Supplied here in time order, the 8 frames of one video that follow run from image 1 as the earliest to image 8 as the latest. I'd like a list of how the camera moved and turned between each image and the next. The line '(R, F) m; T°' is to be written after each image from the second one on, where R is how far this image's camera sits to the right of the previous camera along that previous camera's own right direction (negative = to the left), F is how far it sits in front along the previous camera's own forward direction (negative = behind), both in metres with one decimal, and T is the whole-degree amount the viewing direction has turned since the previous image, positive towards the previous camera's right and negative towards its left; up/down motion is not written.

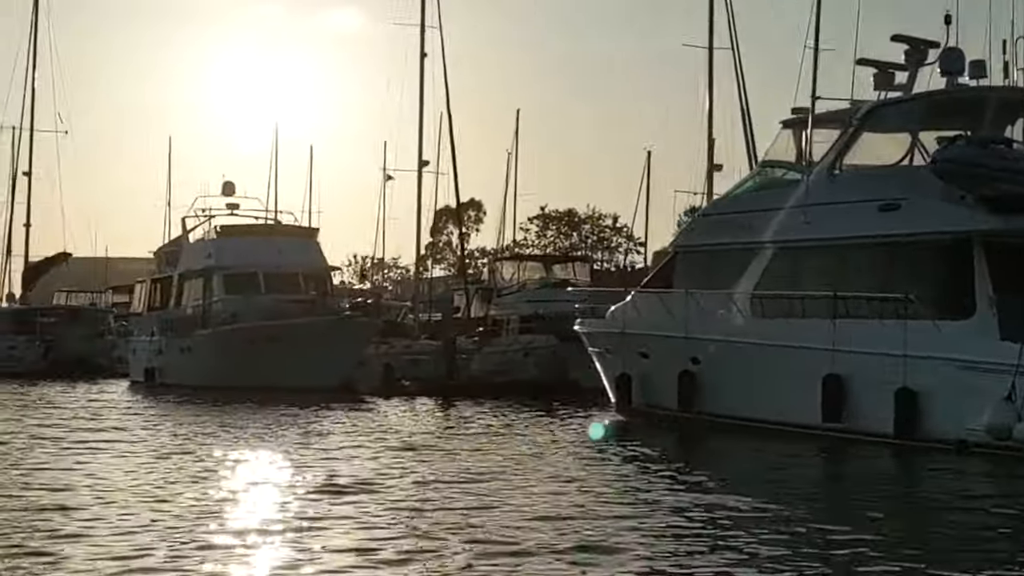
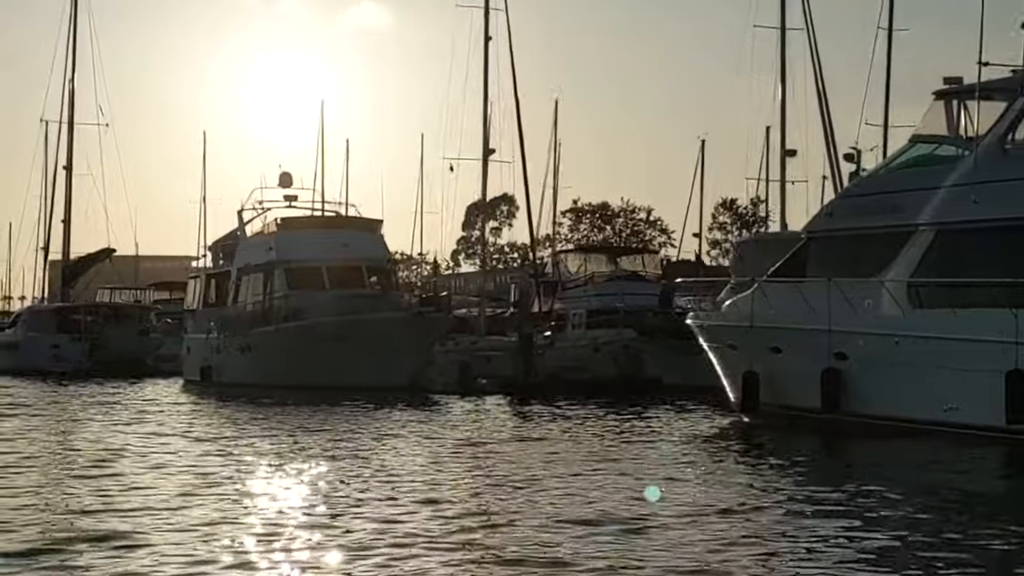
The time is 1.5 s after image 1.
(-1.2, +1.4) m; -1°
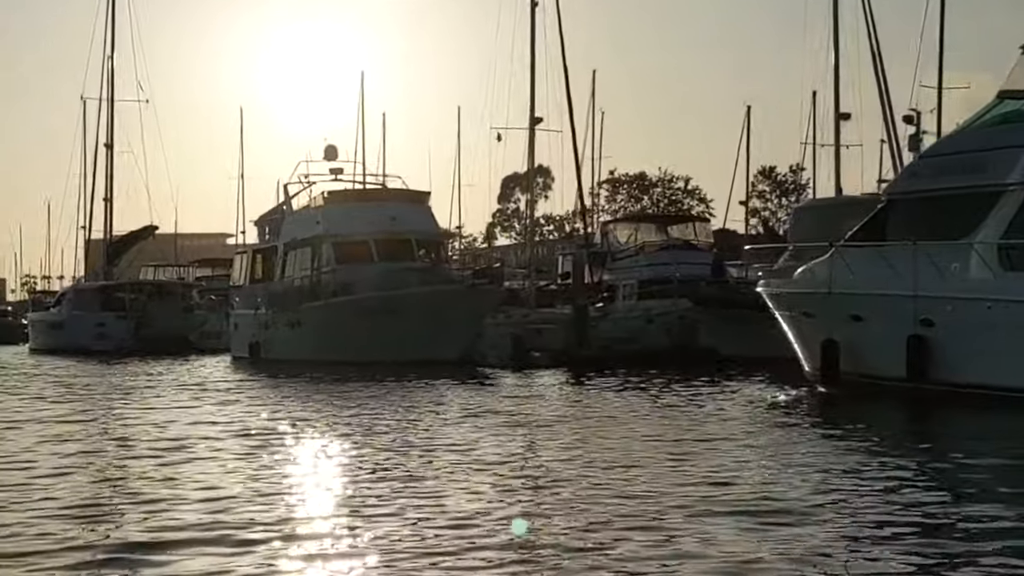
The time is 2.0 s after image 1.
(-0.4, +0.5) m; -1°
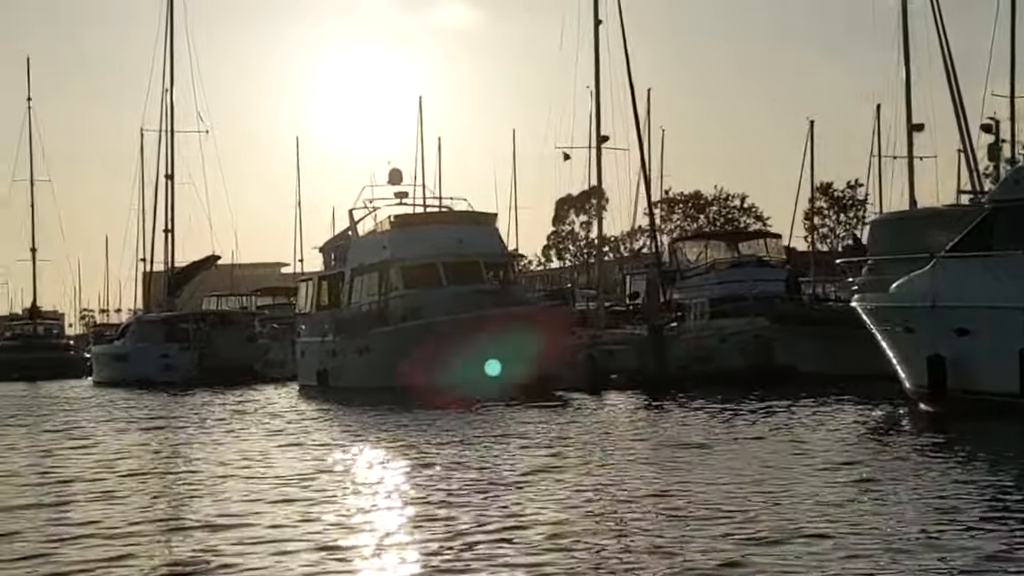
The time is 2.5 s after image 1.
(-0.4, +0.5) m; -2°
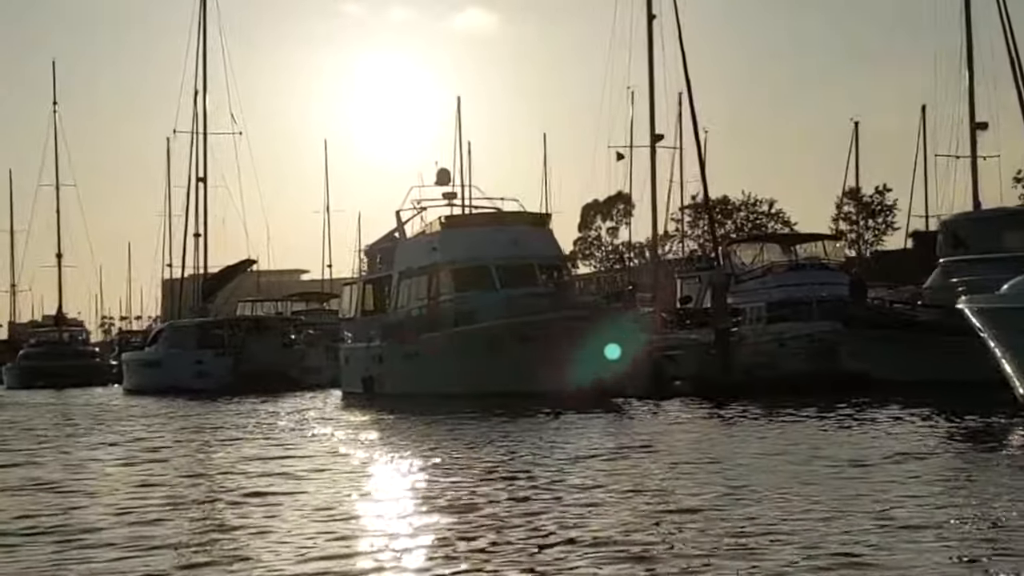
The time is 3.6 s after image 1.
(-0.8, +1.0) m; -1°
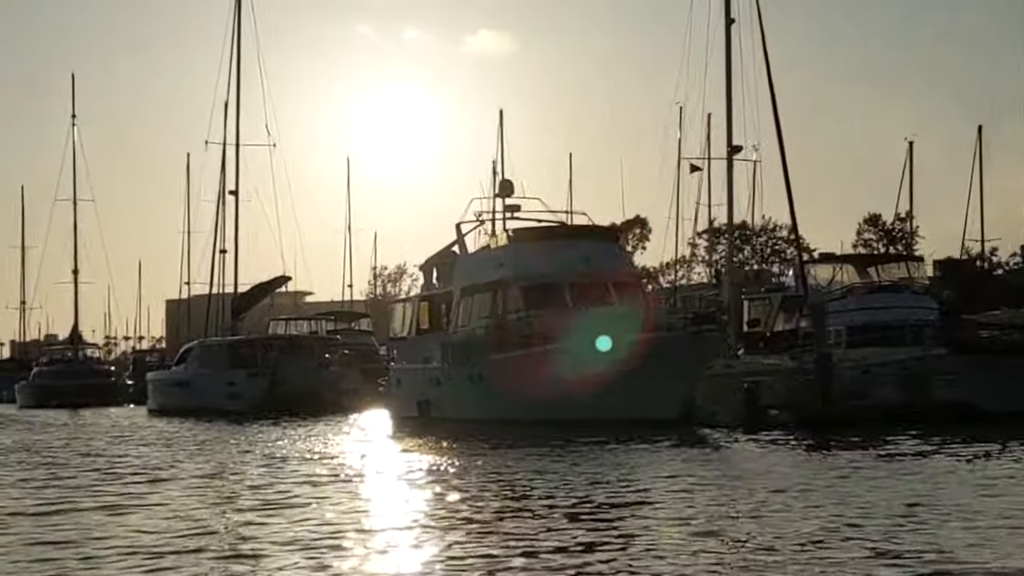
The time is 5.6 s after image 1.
(-1.4, +1.9) m; 0°
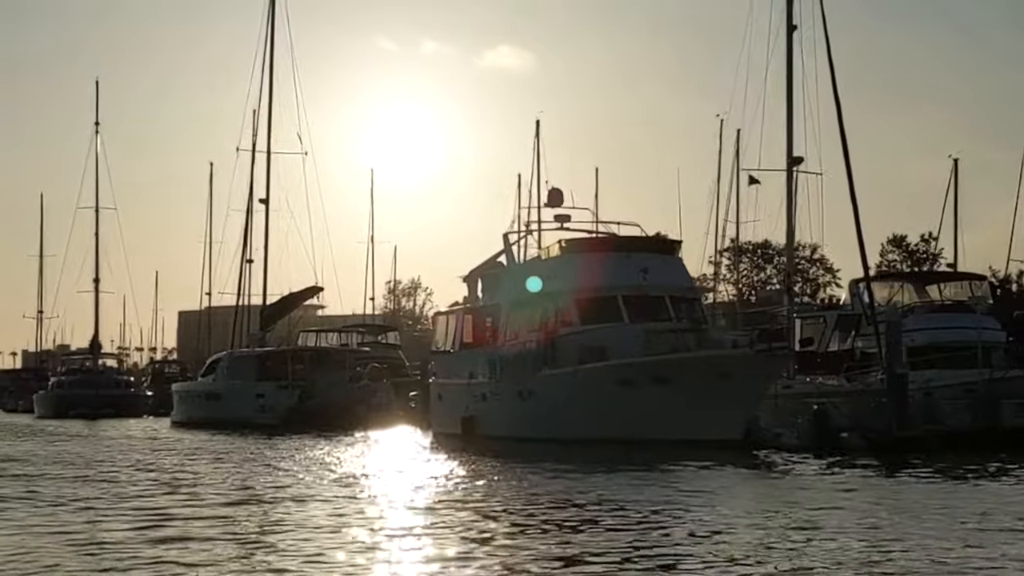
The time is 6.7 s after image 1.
(-0.8, +1.1) m; 0°
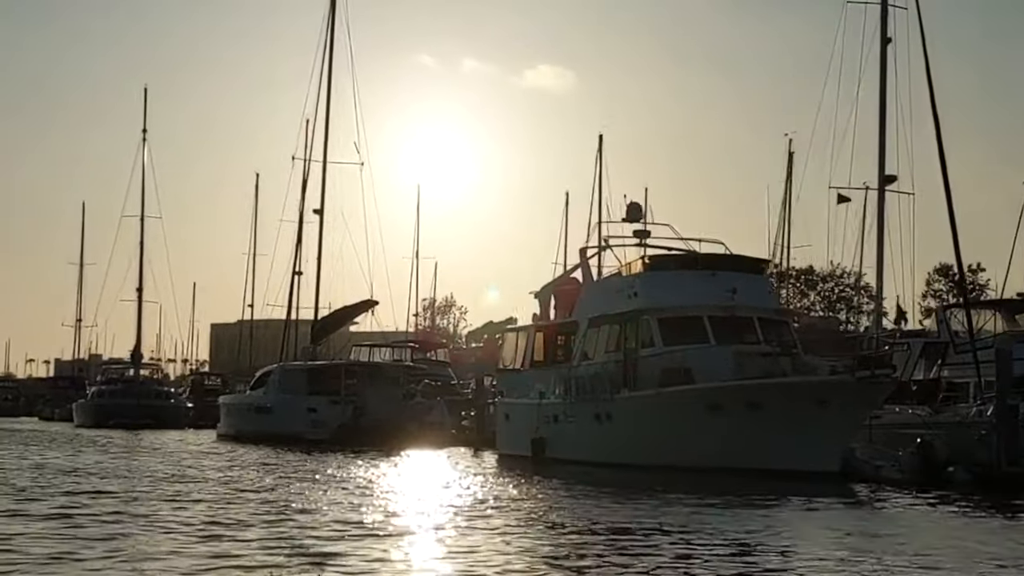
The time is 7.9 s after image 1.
(-0.9, +1.2) m; -1°
